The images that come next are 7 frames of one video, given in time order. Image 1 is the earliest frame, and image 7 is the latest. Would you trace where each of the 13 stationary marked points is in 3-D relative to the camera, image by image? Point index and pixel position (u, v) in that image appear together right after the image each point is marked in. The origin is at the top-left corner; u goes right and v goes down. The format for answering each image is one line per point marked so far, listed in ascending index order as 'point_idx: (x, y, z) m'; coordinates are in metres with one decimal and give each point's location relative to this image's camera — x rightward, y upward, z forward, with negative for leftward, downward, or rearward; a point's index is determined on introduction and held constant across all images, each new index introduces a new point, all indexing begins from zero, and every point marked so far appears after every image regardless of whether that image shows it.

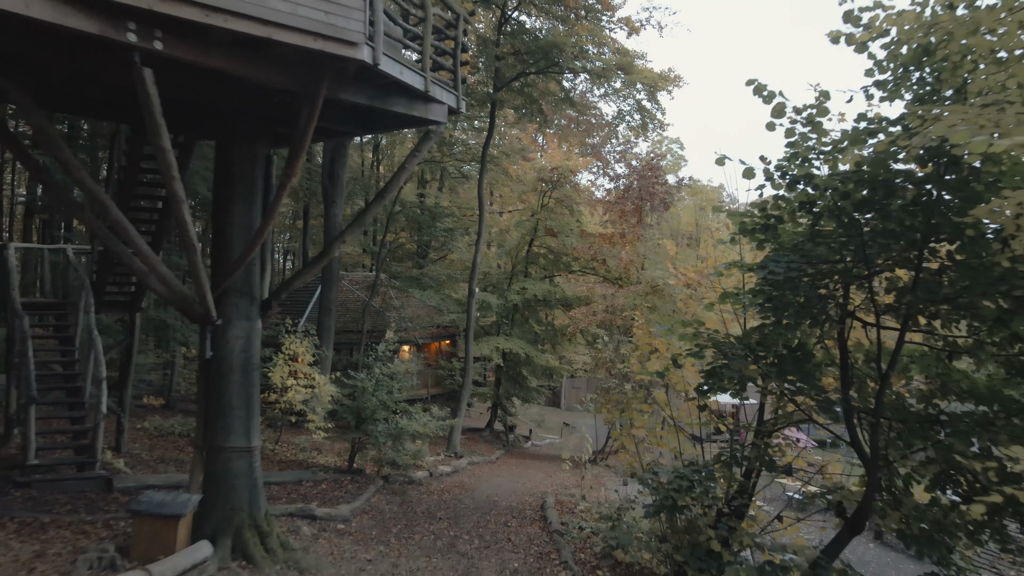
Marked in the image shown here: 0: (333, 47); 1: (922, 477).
0: (-1.0, +1.4, +5.0) m
1: (+2.7, -1.3, +5.6) m
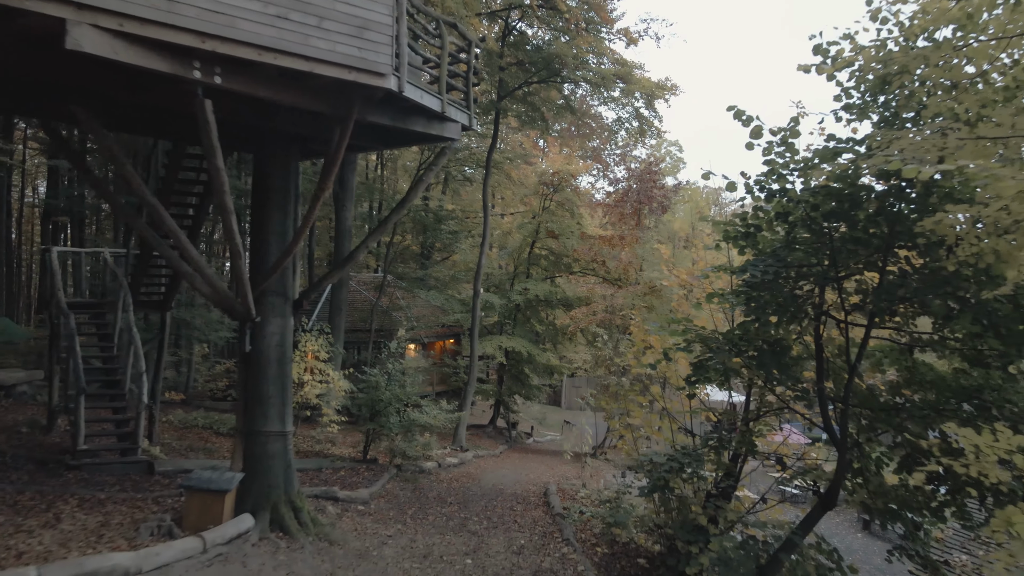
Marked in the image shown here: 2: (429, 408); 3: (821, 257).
0: (-1.0, +1.4, +5.7) m
1: (+2.8, -1.3, +6.3) m
2: (-1.2, -1.8, +12.8) m
3: (+2.3, +0.2, +6.3) m
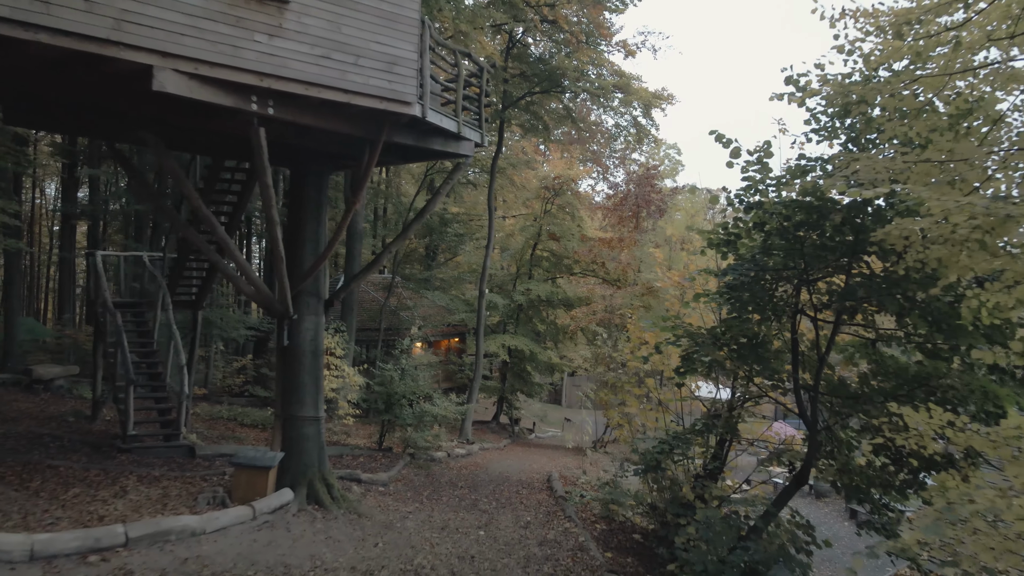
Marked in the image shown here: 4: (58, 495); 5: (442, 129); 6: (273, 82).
0: (-0.9, +1.4, +6.6) m
1: (+2.9, -1.3, +7.2) m
2: (-1.2, -1.8, +13.6) m
3: (+2.4, +0.2, +7.2) m
4: (-3.4, -1.6, +6.5) m
5: (-0.6, +1.5, +7.9) m
6: (-1.6, +1.4, +5.8) m
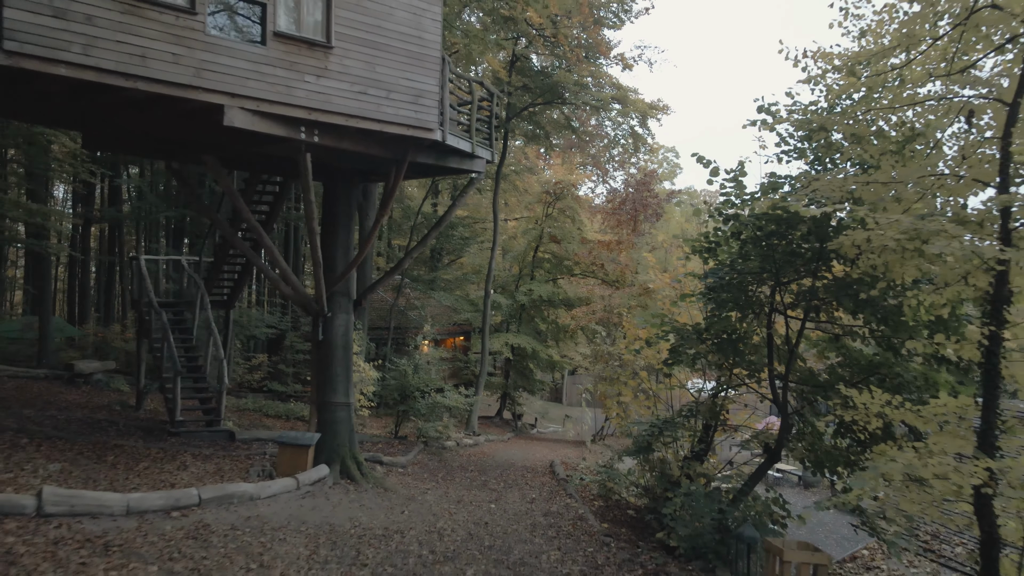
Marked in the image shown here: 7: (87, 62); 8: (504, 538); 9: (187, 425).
0: (-0.8, +1.4, +7.6) m
1: (+3.0, -1.3, +8.3) m
2: (-1.1, -1.8, +14.7) m
3: (+2.5, +0.2, +8.2) m
4: (-3.3, -1.6, +7.5) m
5: (-0.6, +1.5, +8.9) m
6: (-1.6, +1.4, +6.9) m
7: (-2.8, +1.5, +5.6) m
8: (-0.1, -2.2, +7.6) m
9: (-3.9, -1.6, +10.2) m
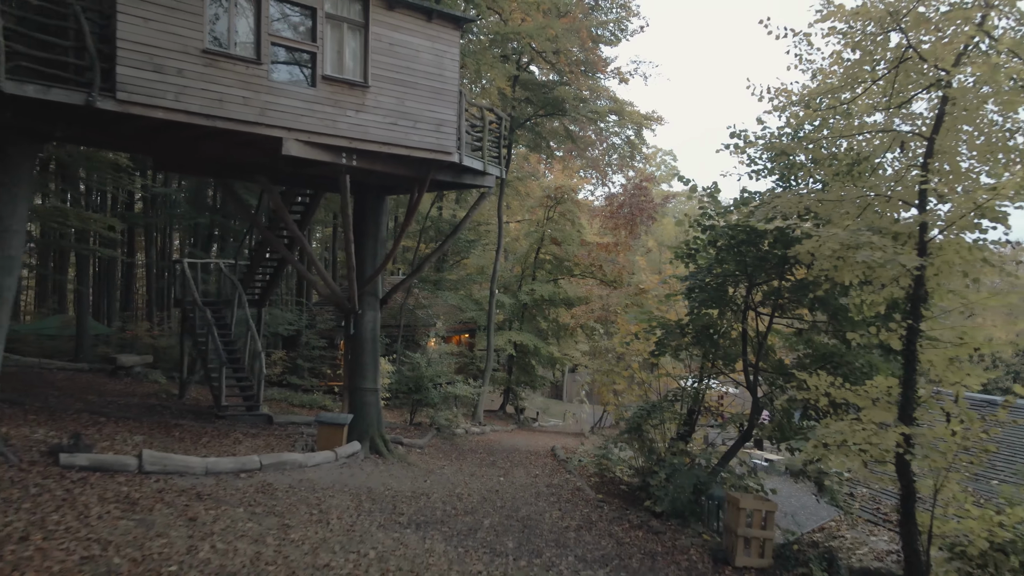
0: (-0.7, +1.4, +9.0) m
1: (+3.0, -1.3, +9.6) m
2: (-1.0, -1.8, +16.0) m
3: (+2.5, +0.2, +9.6) m
4: (-3.3, -1.6, +8.9) m
5: (-0.5, +1.5, +10.2) m
6: (-1.5, +1.4, +8.2) m
7: (-2.7, +1.5, +6.9) m
8: (0.0, -2.2, +8.9) m
9: (-3.8, -1.6, +11.5) m
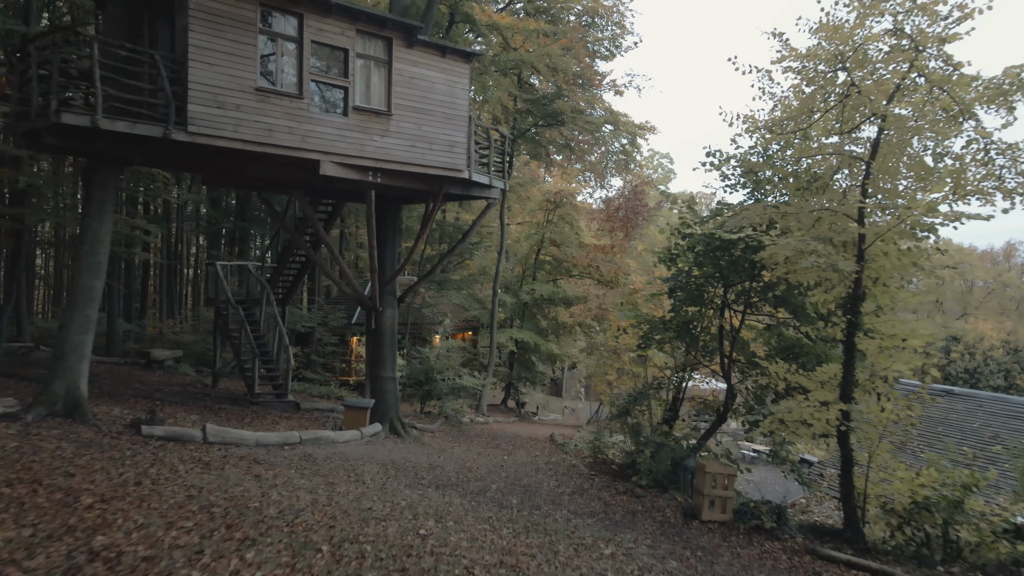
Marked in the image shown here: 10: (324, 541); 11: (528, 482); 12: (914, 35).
0: (-0.7, +1.4, +10.3) m
1: (+3.1, -1.3, +10.9) m
2: (-1.0, -1.8, +17.4) m
3: (+2.6, +0.2, +10.9) m
4: (-3.2, -1.6, +10.2) m
5: (-0.5, +1.4, +11.6) m
6: (-1.4, +1.4, +9.5) m
7: (-2.7, +1.5, +8.2) m
8: (+0.1, -2.2, +10.3) m
9: (-3.8, -1.6, +12.9) m
10: (-1.1, -1.5, +5.1) m
11: (+0.2, -2.2, +9.7) m
12: (+4.1, +2.6, +8.8) m
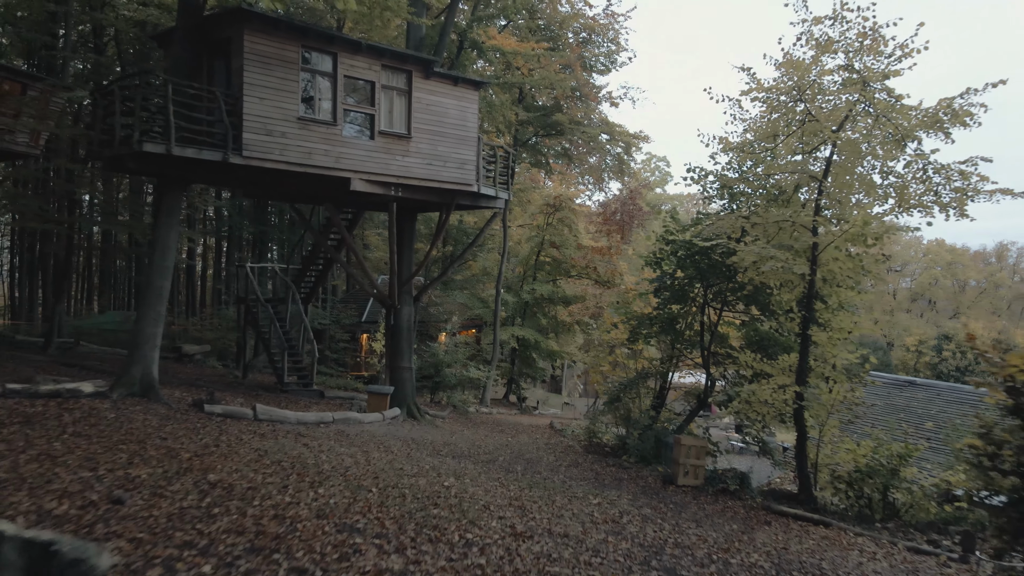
0: (-0.7, +1.4, +11.7) m
1: (+3.1, -1.3, +12.4) m
2: (-0.9, -1.8, +18.8) m
3: (+2.6, +0.2, +12.3) m
4: (-3.2, -1.6, +11.6) m
5: (-0.4, +1.4, +13.0) m
6: (-1.4, +1.4, +11.0) m
7: (-2.6, +1.5, +9.7) m
8: (+0.1, -2.2, +11.7) m
9: (-3.7, -1.6, +14.3) m
10: (-1.1, -1.5, +6.6) m
11: (+0.2, -2.2, +11.1) m
12: (+4.2, +2.6, +10.2) m
